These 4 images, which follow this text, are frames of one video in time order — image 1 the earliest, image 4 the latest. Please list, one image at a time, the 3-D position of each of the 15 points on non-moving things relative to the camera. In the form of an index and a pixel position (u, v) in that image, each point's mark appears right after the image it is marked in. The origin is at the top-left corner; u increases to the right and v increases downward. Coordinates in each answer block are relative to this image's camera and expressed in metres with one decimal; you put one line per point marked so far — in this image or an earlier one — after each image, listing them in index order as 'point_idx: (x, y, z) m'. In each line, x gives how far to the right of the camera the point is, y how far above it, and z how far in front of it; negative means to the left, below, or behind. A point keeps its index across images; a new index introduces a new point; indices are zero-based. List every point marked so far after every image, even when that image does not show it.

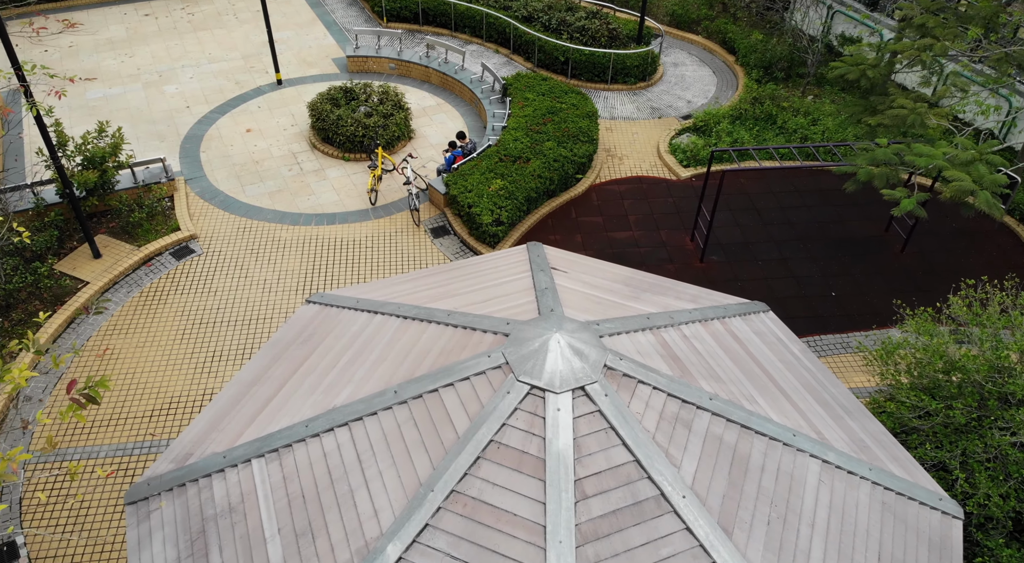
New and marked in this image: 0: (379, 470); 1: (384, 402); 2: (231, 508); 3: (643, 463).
0: (-0.9, -1.3, +4.2) m
1: (-0.9, -0.9, +4.5) m
2: (-2.0, -1.6, +4.4) m
3: (+0.8, -1.1, +3.9) m
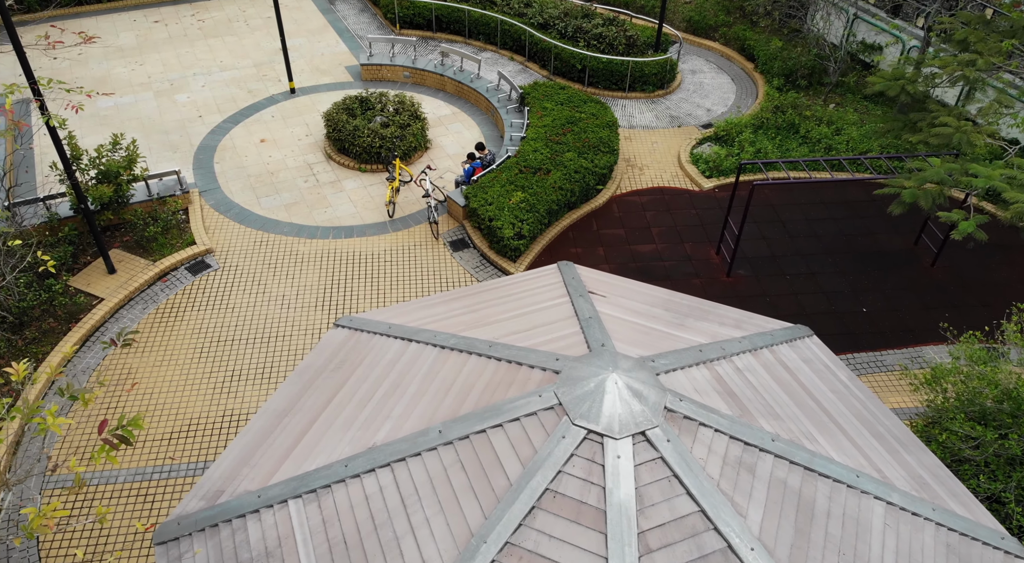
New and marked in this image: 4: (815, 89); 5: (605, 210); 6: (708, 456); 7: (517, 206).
0: (-0.6, -1.5, +4.0) m
1: (-0.6, -1.1, +4.3) m
2: (-1.7, -1.9, +4.2) m
3: (+1.2, -1.4, +3.7) m
4: (+6.6, +4.2, +13.4) m
5: (+1.7, +1.3, +11.2) m
6: (+1.2, -1.1, +3.9) m
7: (+0.1, +1.3, +10.3) m
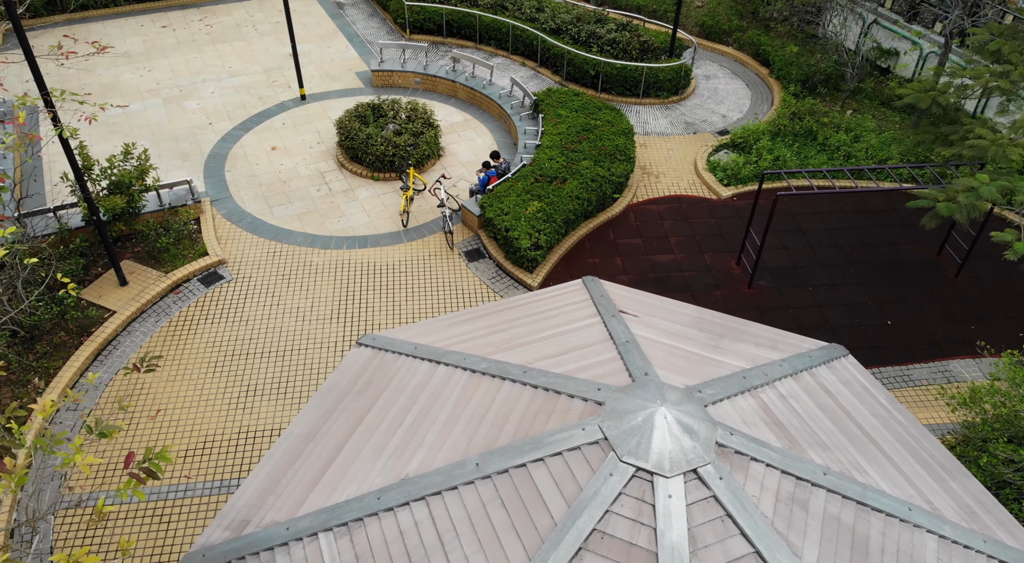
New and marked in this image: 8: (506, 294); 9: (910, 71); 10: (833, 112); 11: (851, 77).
0: (-0.3, -1.7, +3.8) m
1: (-0.3, -1.3, +4.1) m
2: (-1.4, -2.0, +4.1) m
3: (+1.4, -1.5, +3.5) m
4: (+6.9, +4.0, +13.3) m
5: (+2.0, +1.1, +11.1) m
6: (+1.5, -1.3, +3.7) m
7: (+0.4, +1.1, +10.2) m
8: (-0.1, -0.2, +9.9) m
9: (+8.6, +4.5, +13.5) m
10: (+6.6, +3.5, +12.8) m
11: (+7.3, +4.4, +13.3) m
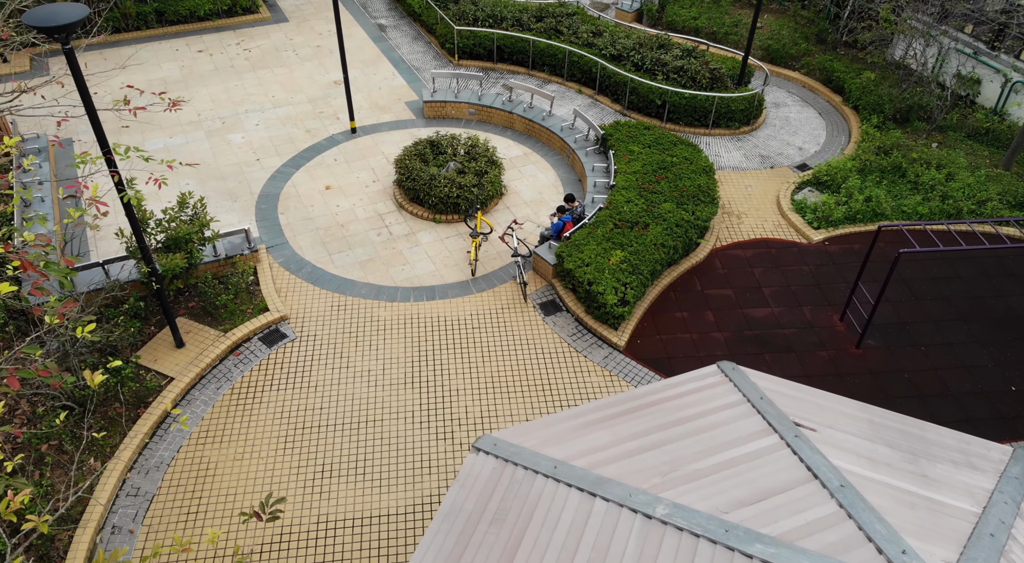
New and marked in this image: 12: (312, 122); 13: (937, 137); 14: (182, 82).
0: (+0.9, -2.5, +3.1) m
1: (+0.9, -2.1, +3.3) m
2: (-0.2, -2.9, +3.3) m
3: (+2.6, -2.4, +2.7) m
4: (+8.1, +3.1, +12.5) m
5: (+3.2, +0.2, +10.3) m
6: (+2.7, -2.1, +3.0) m
7: (+1.6, +0.2, +9.4) m
8: (+1.1, -1.1, +9.1) m
9: (+9.9, +3.7, +12.7) m
10: (+7.9, +2.6, +12.0) m
11: (+8.6, +3.5, +12.5) m
12: (-4.3, +3.4, +13.3) m
13: (+8.5, +2.9, +12.3) m
14: (-7.7, +4.7, +14.6) m
